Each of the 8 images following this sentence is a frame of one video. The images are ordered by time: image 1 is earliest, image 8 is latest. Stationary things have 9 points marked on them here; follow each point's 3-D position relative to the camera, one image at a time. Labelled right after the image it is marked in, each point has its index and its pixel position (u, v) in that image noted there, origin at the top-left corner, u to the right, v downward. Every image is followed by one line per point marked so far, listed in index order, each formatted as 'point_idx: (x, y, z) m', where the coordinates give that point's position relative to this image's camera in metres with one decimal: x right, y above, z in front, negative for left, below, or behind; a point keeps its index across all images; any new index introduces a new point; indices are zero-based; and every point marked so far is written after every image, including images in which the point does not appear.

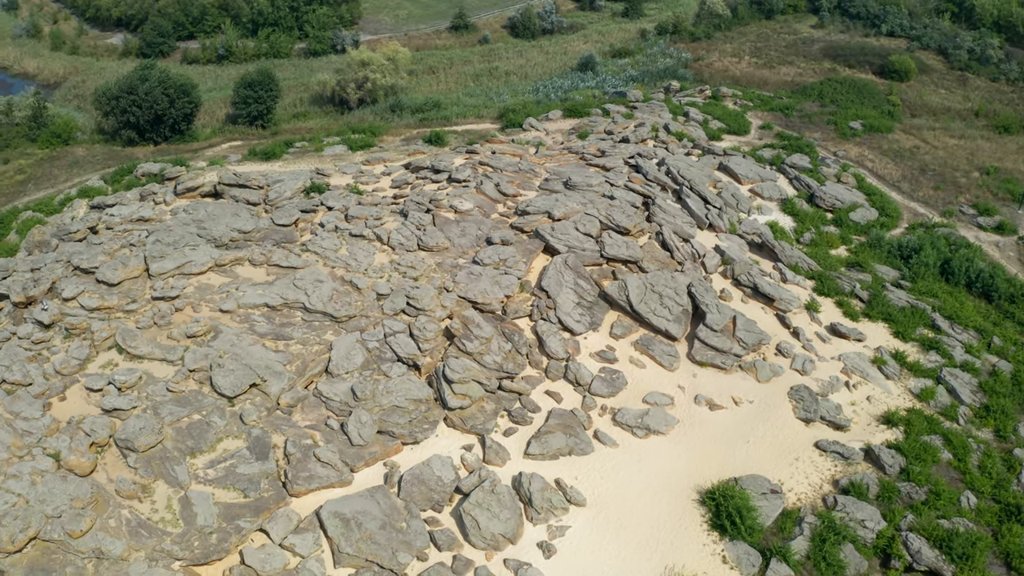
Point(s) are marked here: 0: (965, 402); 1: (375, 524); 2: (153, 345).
0: (+11.4, -2.9, +16.1) m
1: (-2.5, -4.3, +11.6) m
2: (-8.2, -1.3, +14.6) m
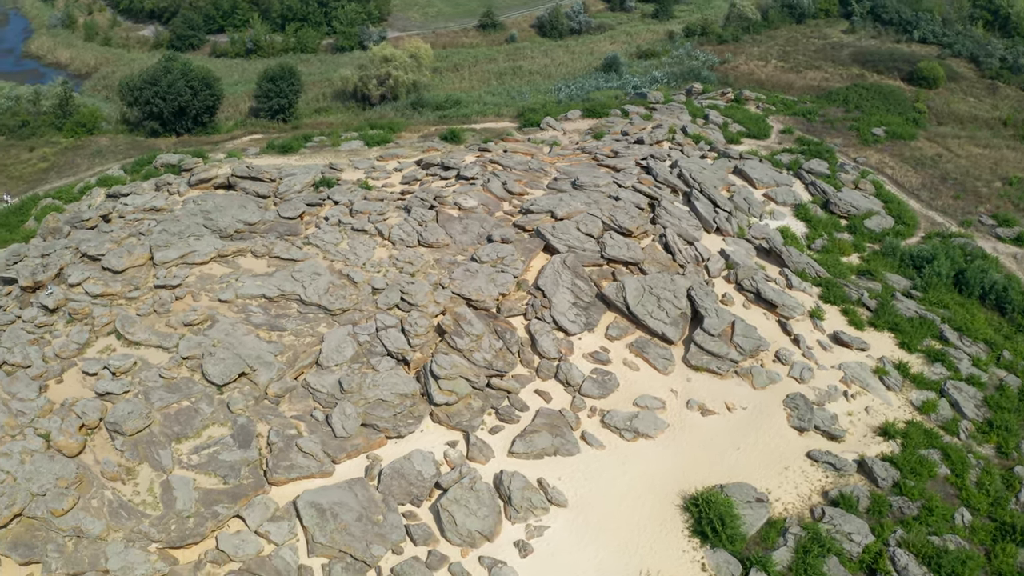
0: (+11.2, -3.1, +15.6) m
1: (-3.0, -4.2, +11.7) m
2: (-8.4, -1.0, +14.9) m
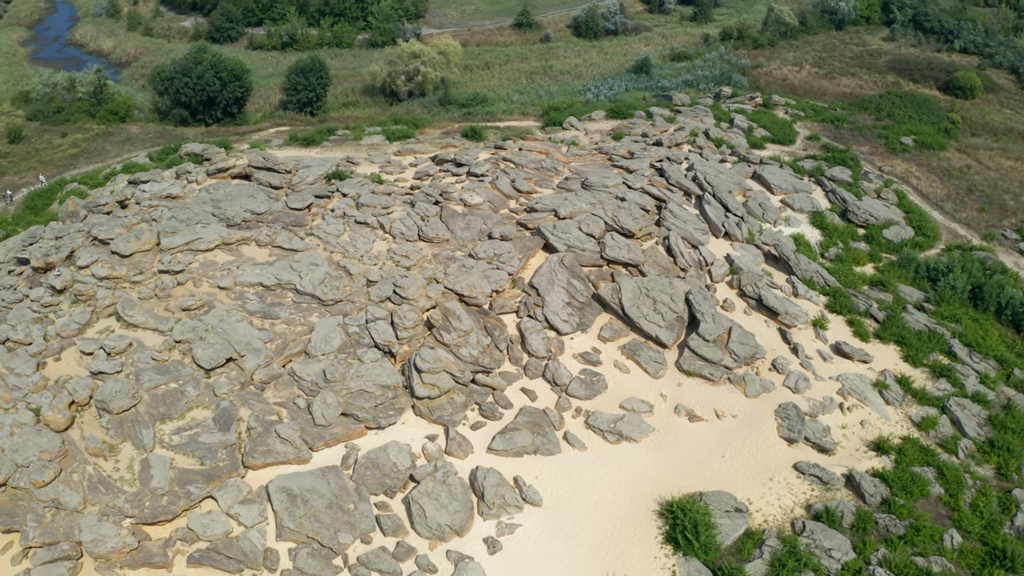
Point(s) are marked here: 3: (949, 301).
0: (+10.8, -3.5, +15.1) m
1: (-3.5, -4.0, +11.8) m
2: (-8.7, -0.6, +15.3) m
3: (+13.6, -0.4, +19.8) m
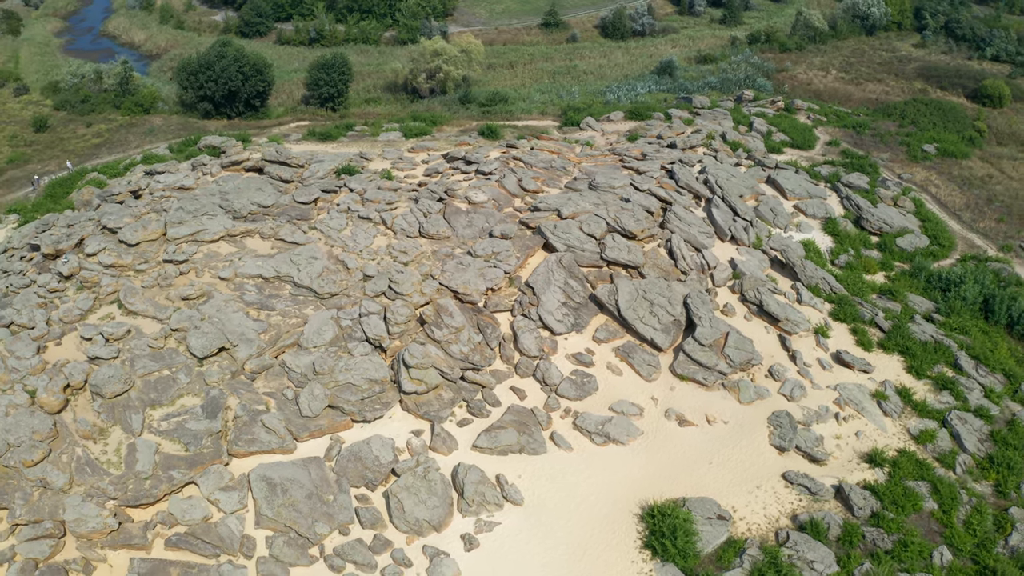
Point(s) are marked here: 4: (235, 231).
0: (+10.5, -3.7, +14.7) m
1: (-4.0, -3.8, +12.0) m
2: (-8.9, -0.4, +15.6) m
3: (+13.5, -0.7, +19.3) m
4: (-8.1, +1.6, +18.6) m
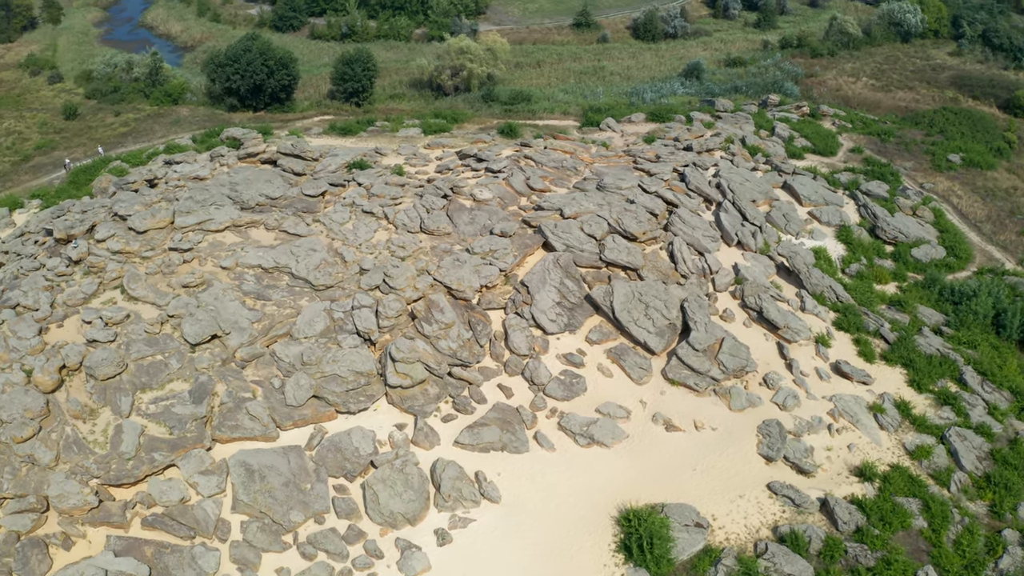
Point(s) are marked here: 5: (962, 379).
0: (+10.1, -4.0, +14.2) m
1: (-4.4, -3.7, +12.1) m
2: (-9.1, 0.0, +16.0) m
3: (+13.4, -1.1, +18.7) m
4: (-8.1, +2.0, +18.9) m
5: (+11.7, -2.4, +16.6) m
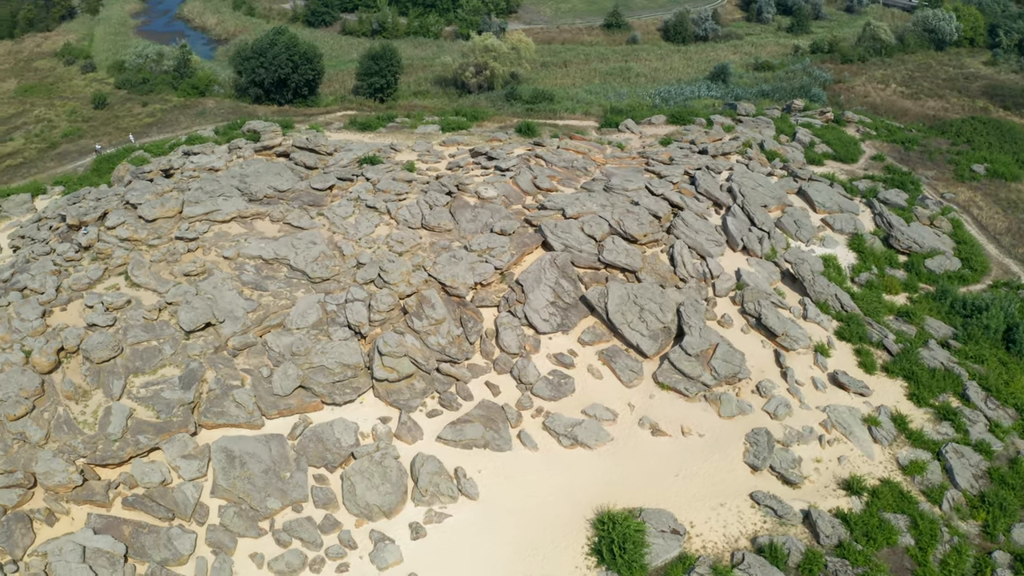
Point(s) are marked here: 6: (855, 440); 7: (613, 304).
0: (+9.7, -4.3, +13.8) m
1: (-4.9, -3.5, +12.4) m
2: (-9.3, +0.3, +16.4) m
3: (+13.3, -1.5, +18.1) m
4: (-8.1, +2.3, +19.3) m
5: (+11.5, -2.7, +16.1) m
6: (+7.9, -3.5, +14.7) m
7: (+2.6, -0.4, +16.6) m
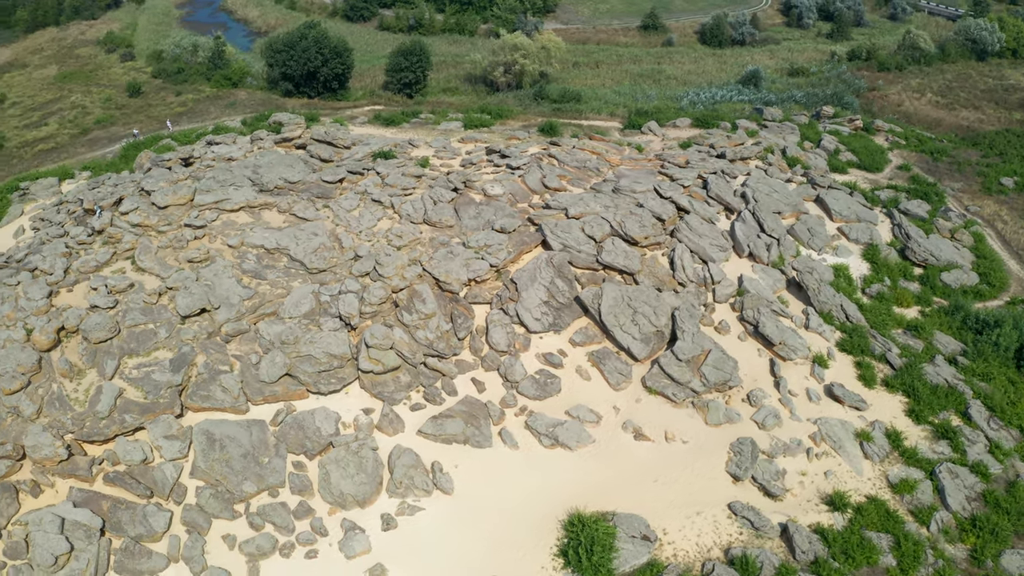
0: (+9.2, -4.6, +13.4) m
1: (-5.4, -3.2, +12.6) m
2: (-9.4, +0.7, +16.8) m
3: (+13.1, -1.9, +17.5) m
4: (-8.0, +2.6, +19.7) m
5: (+11.1, -3.1, +15.6) m
6: (+7.5, -3.7, +14.3) m
7: (+2.4, -0.5, +16.5) m
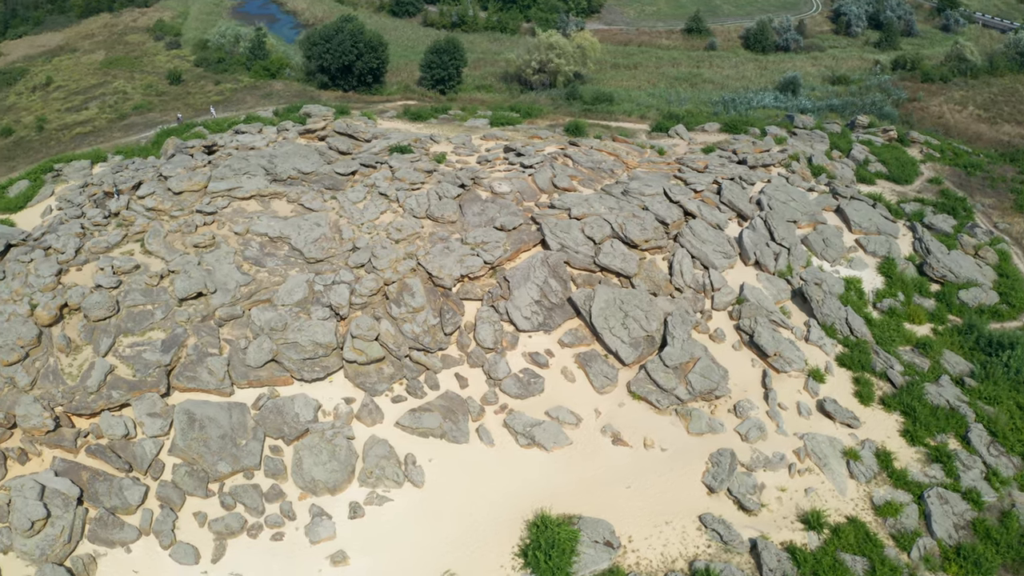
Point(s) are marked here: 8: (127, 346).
0: (+8.6, -5.0, +12.9) m
1: (-6.0, -3.0, +13.0) m
2: (-9.6, +1.2, +17.4) m
3: (+12.8, -2.5, +16.8) m
4: (-7.9, +3.0, +20.2) m
5: (+10.7, -3.5, +14.9) m
6: (+7.0, -4.0, +14.0) m
7: (+2.2, -0.5, +16.4) m
8: (-8.6, -1.3, +14.3) m
